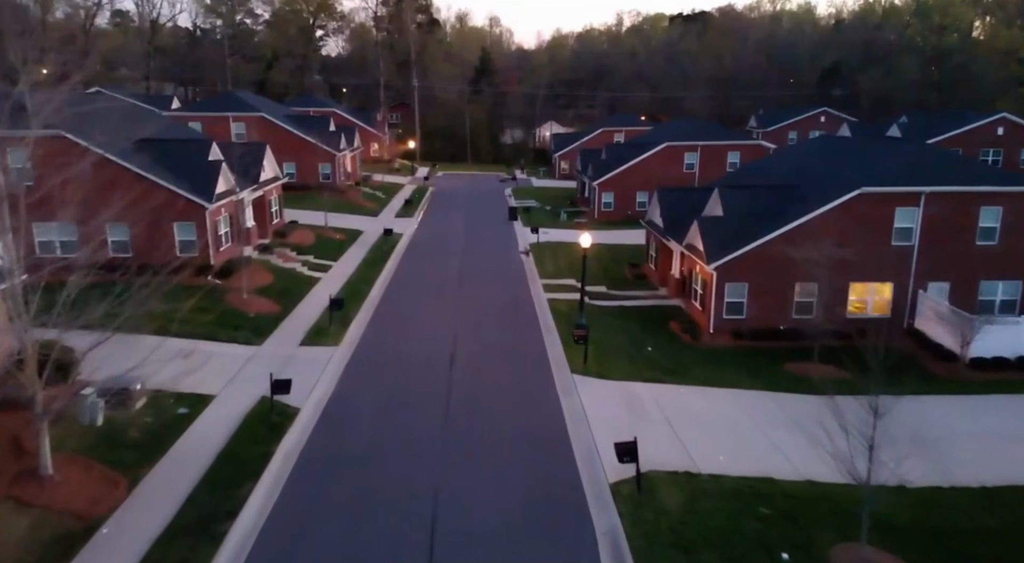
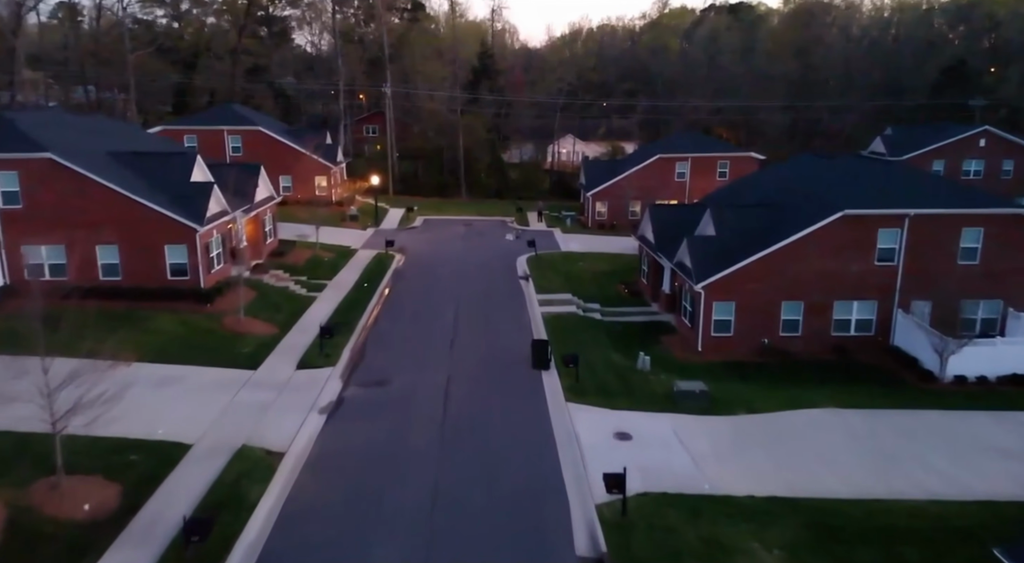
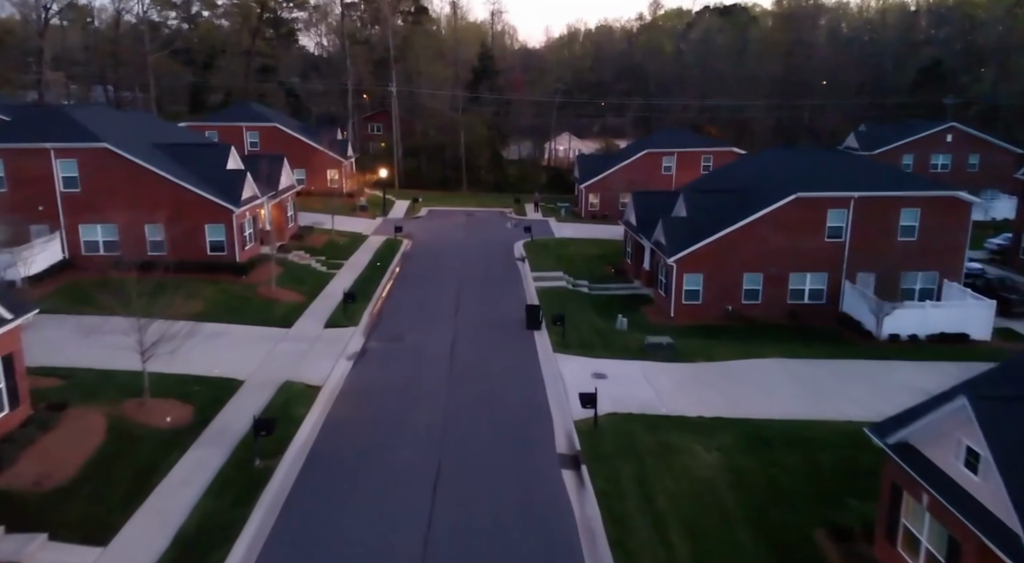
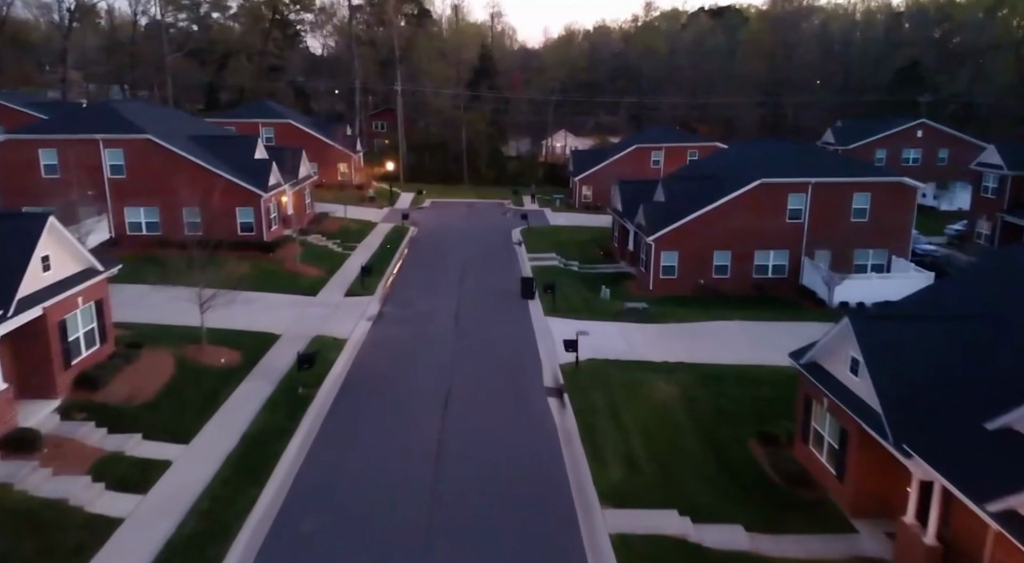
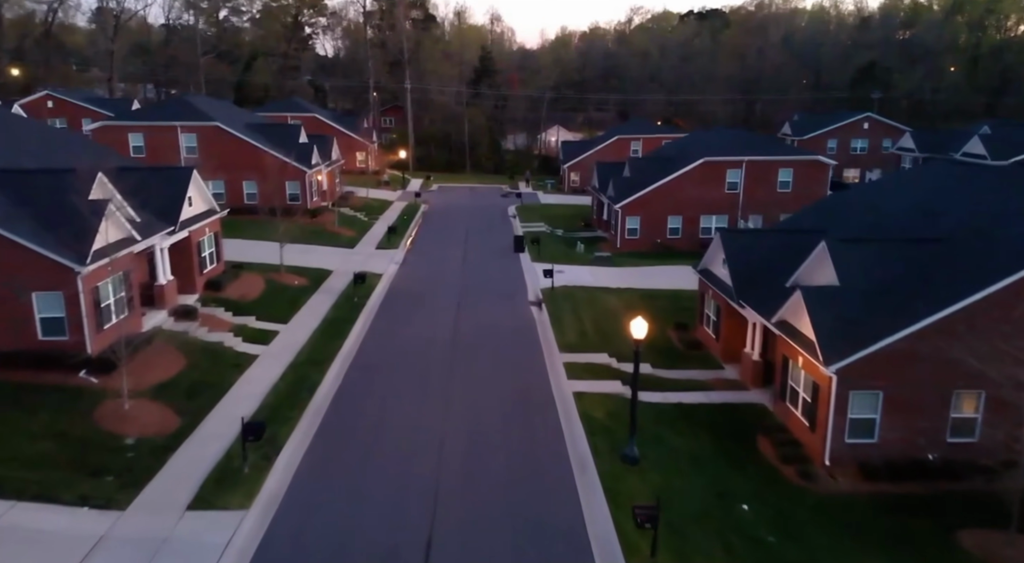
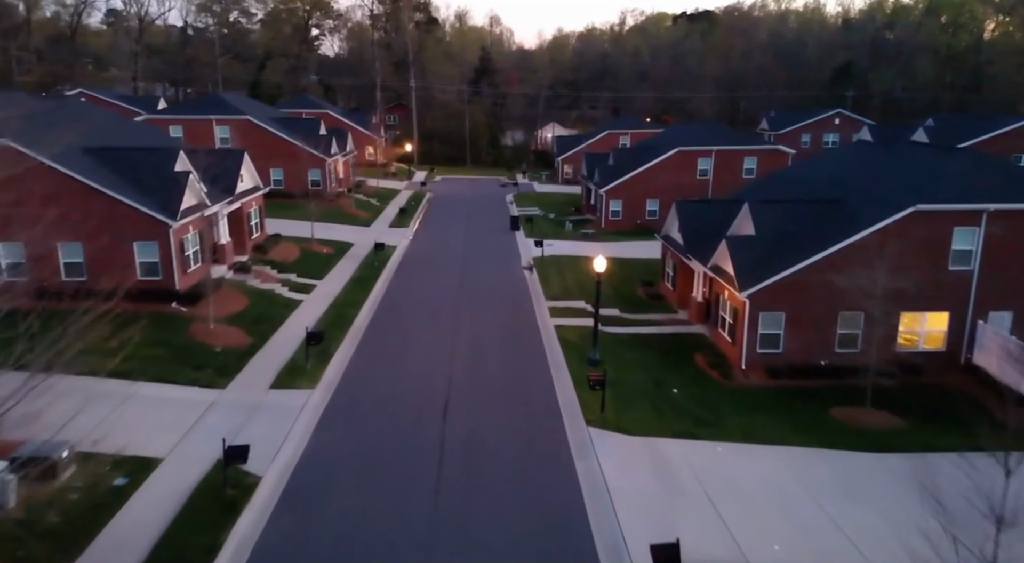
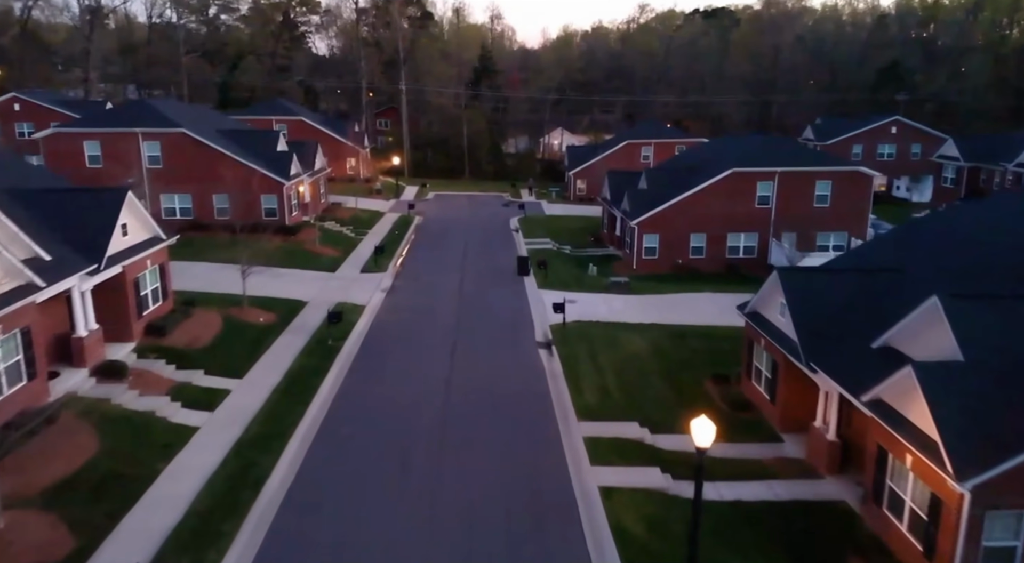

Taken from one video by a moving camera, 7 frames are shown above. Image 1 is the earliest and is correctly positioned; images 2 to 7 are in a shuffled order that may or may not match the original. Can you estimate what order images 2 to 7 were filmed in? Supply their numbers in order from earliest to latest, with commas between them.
6, 5, 7, 4, 3, 2
